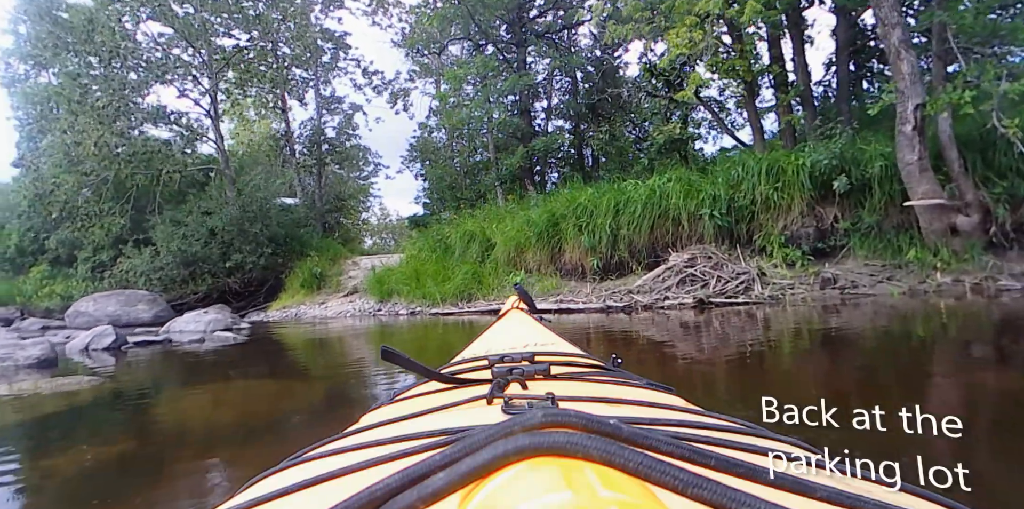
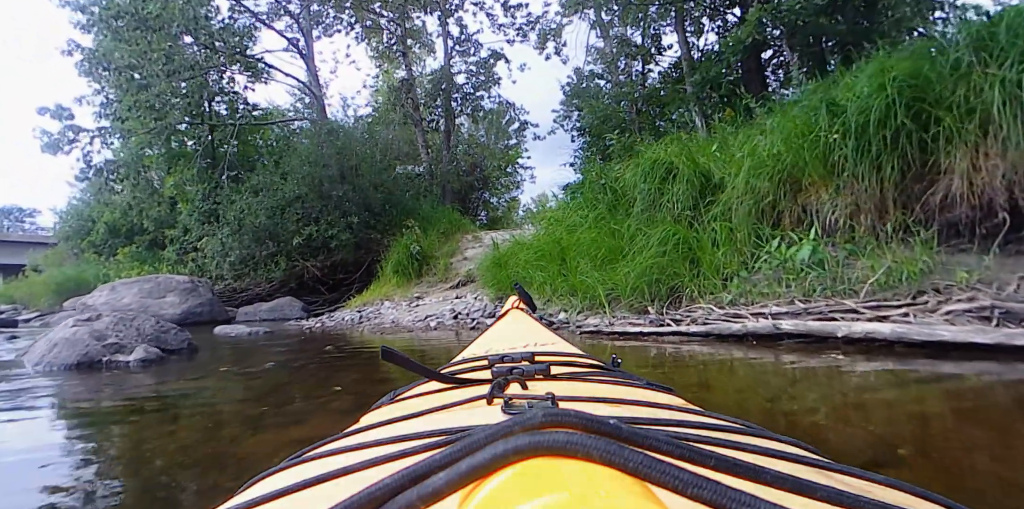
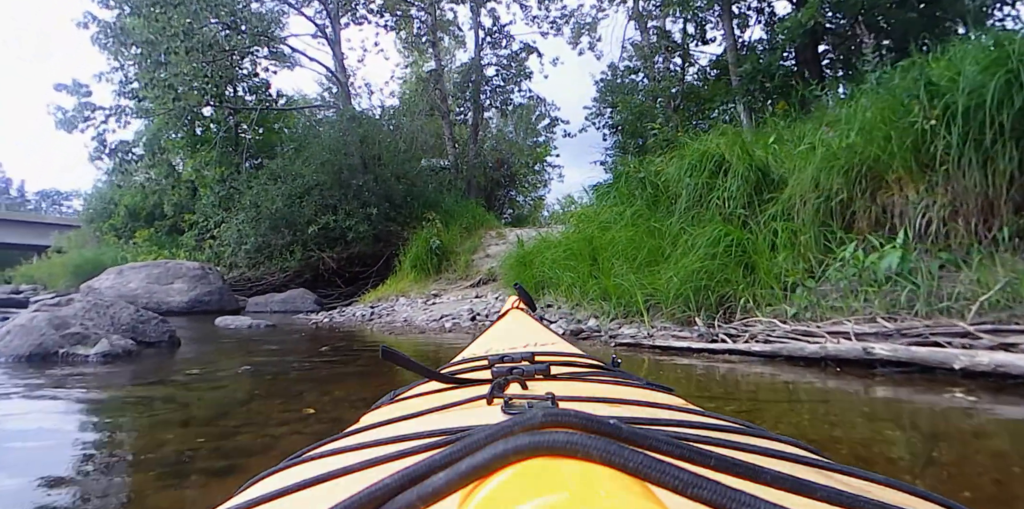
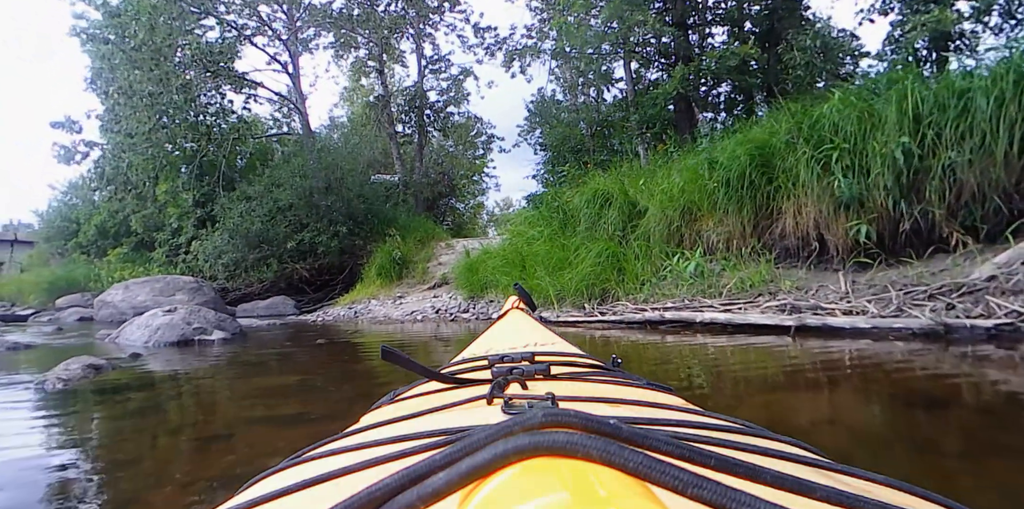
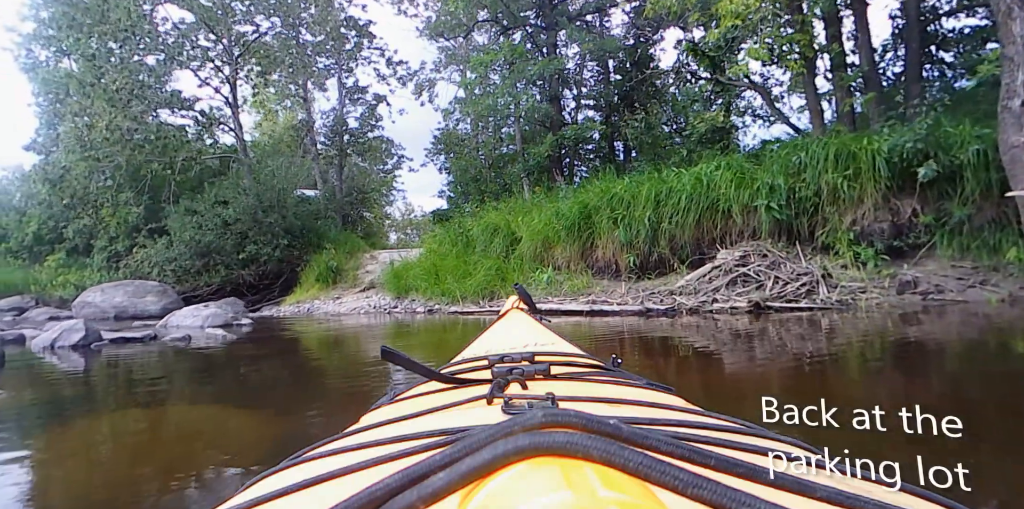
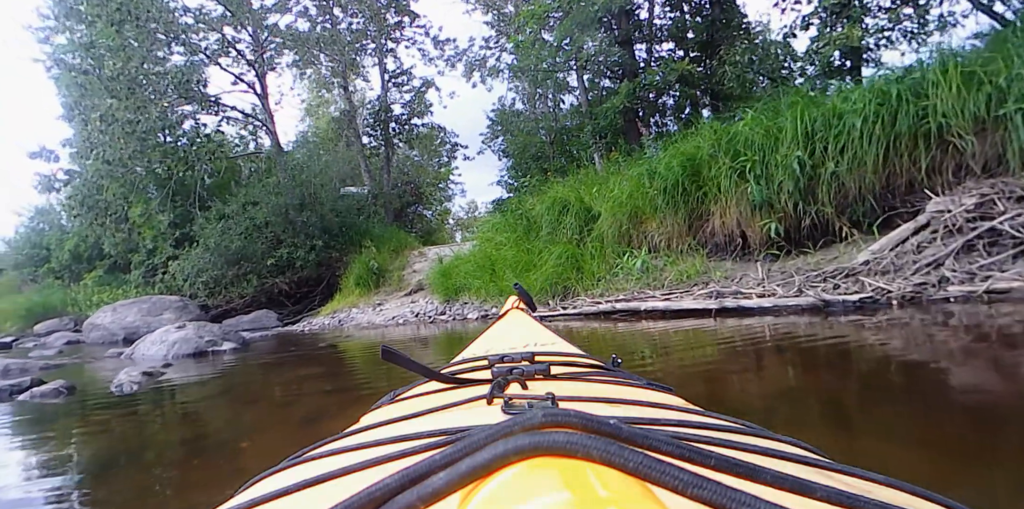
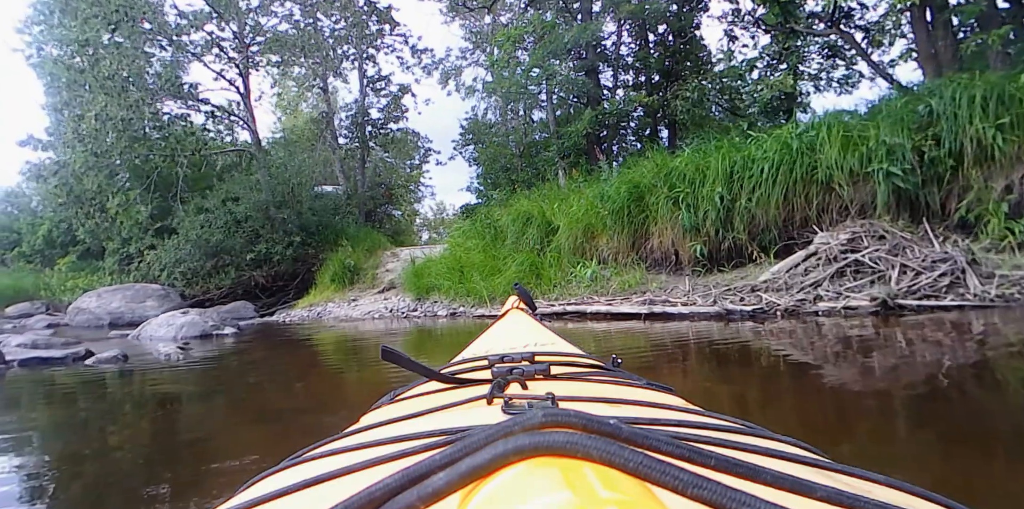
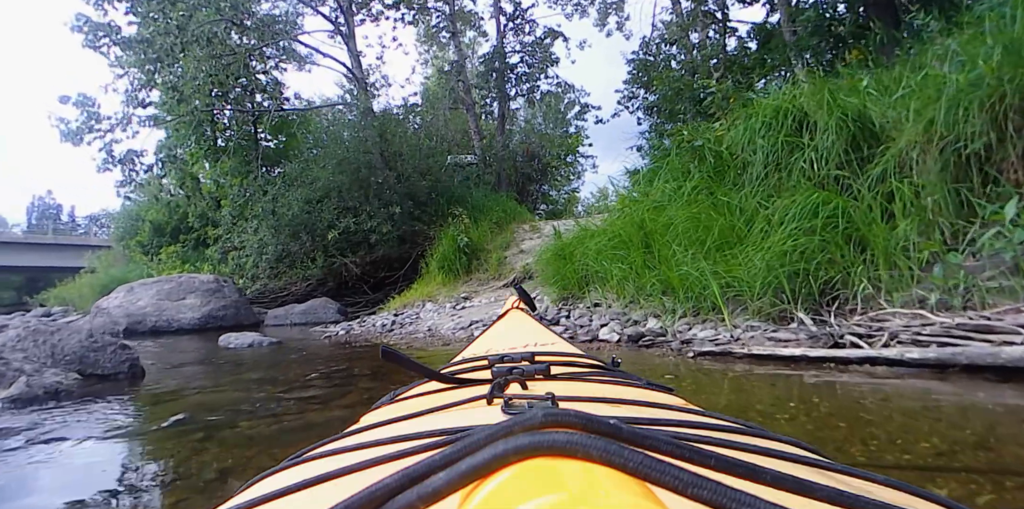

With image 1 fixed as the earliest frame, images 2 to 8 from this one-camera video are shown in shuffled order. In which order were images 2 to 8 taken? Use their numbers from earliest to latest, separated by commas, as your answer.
5, 7, 6, 4, 2, 3, 8
